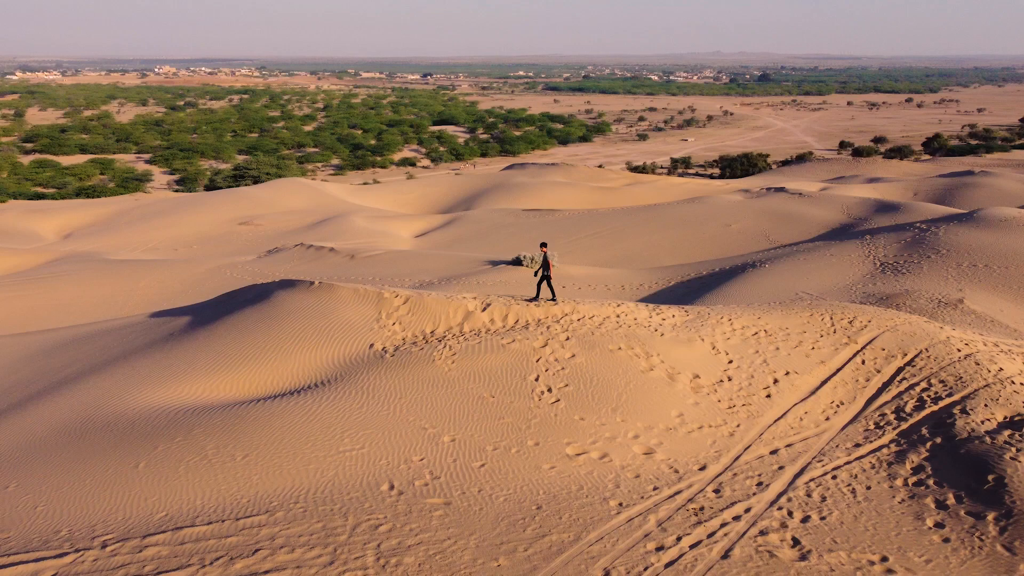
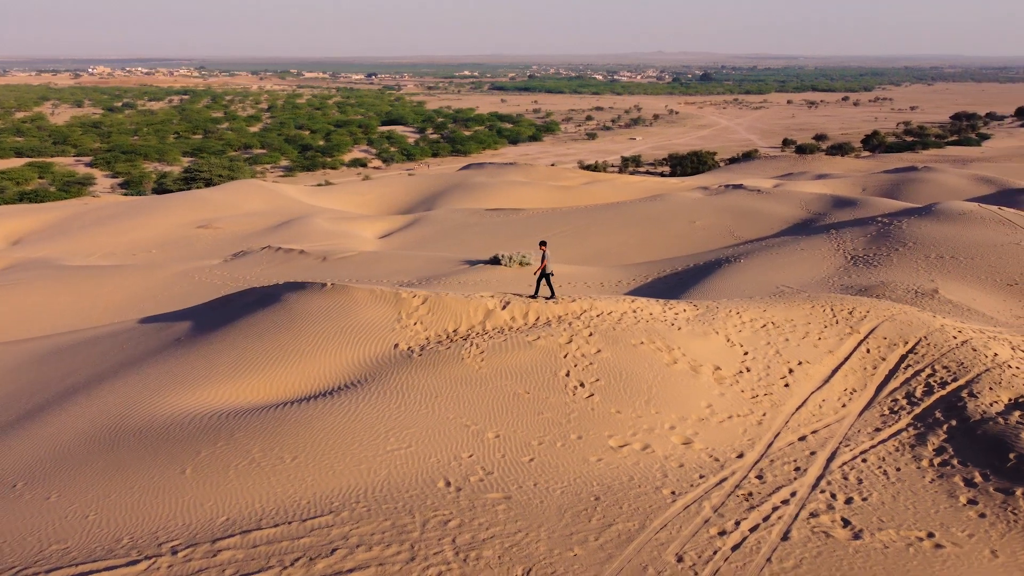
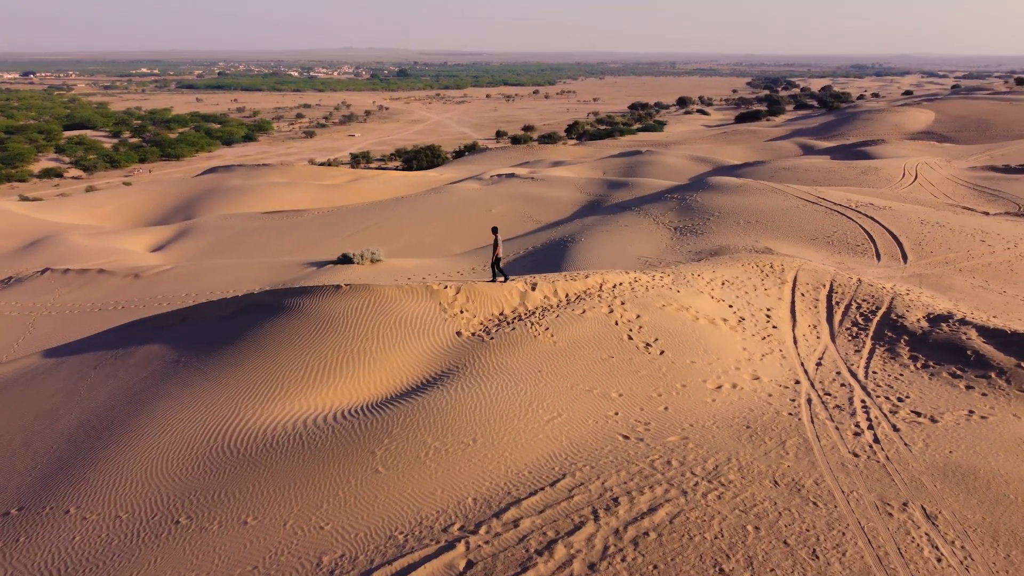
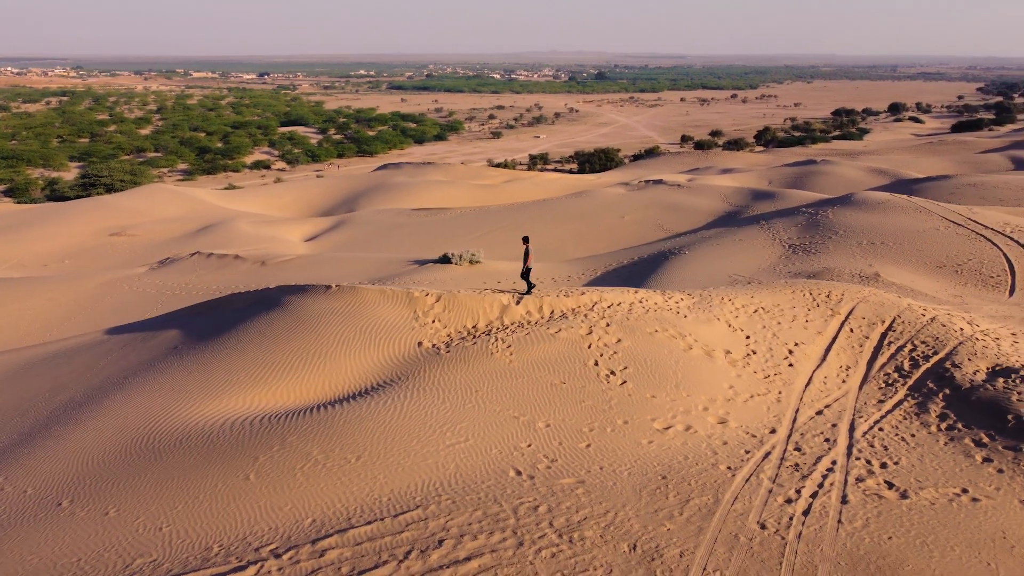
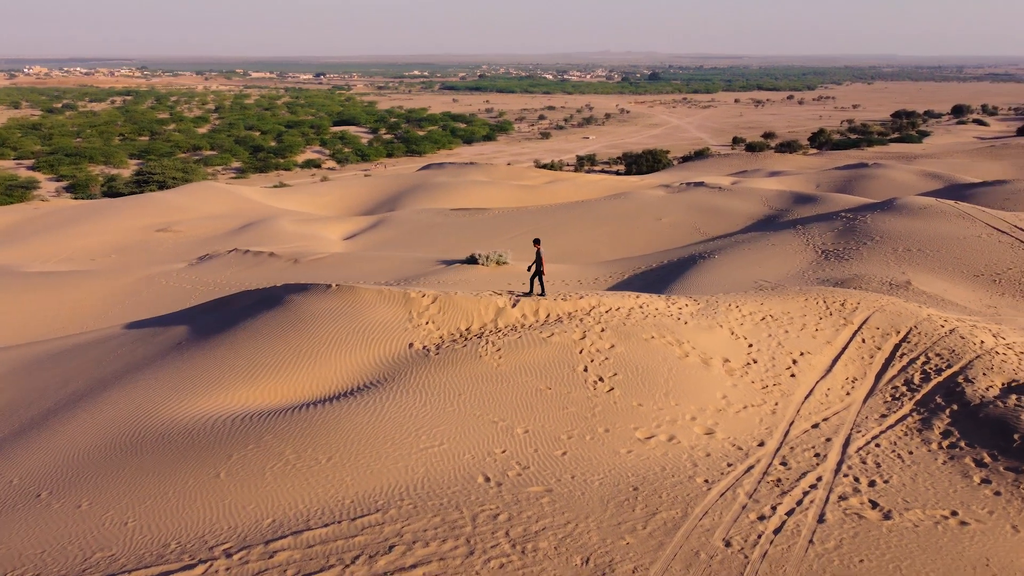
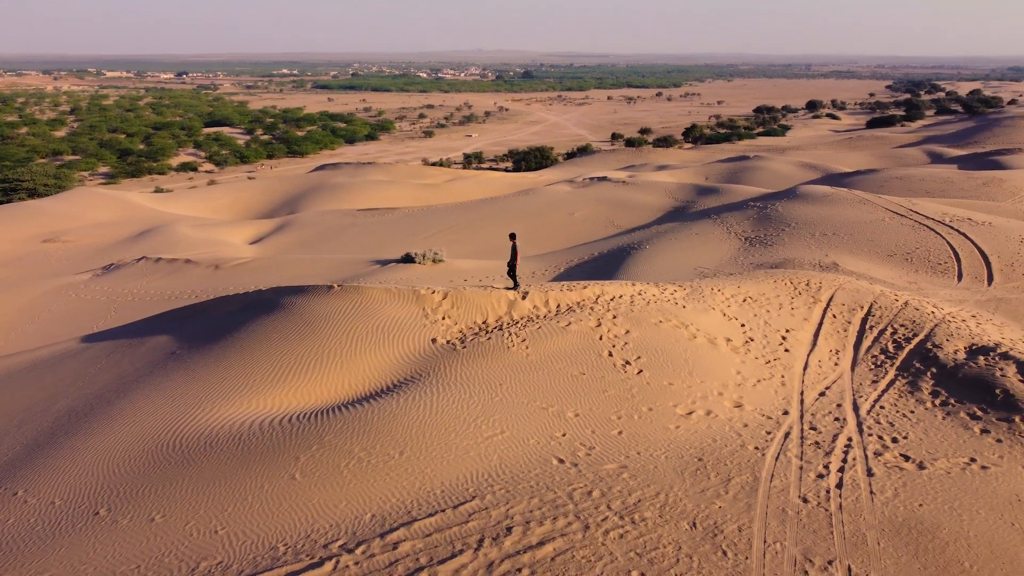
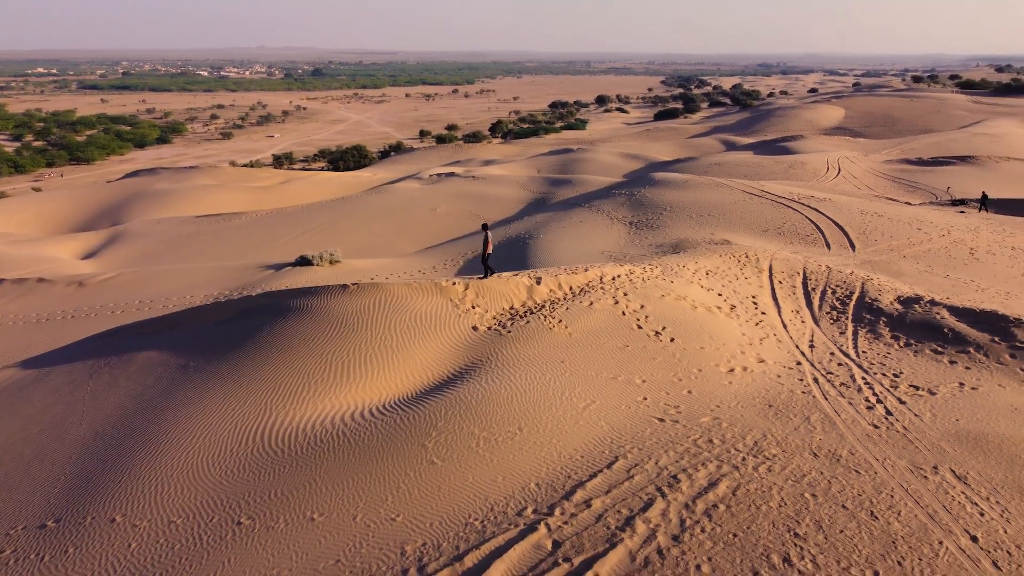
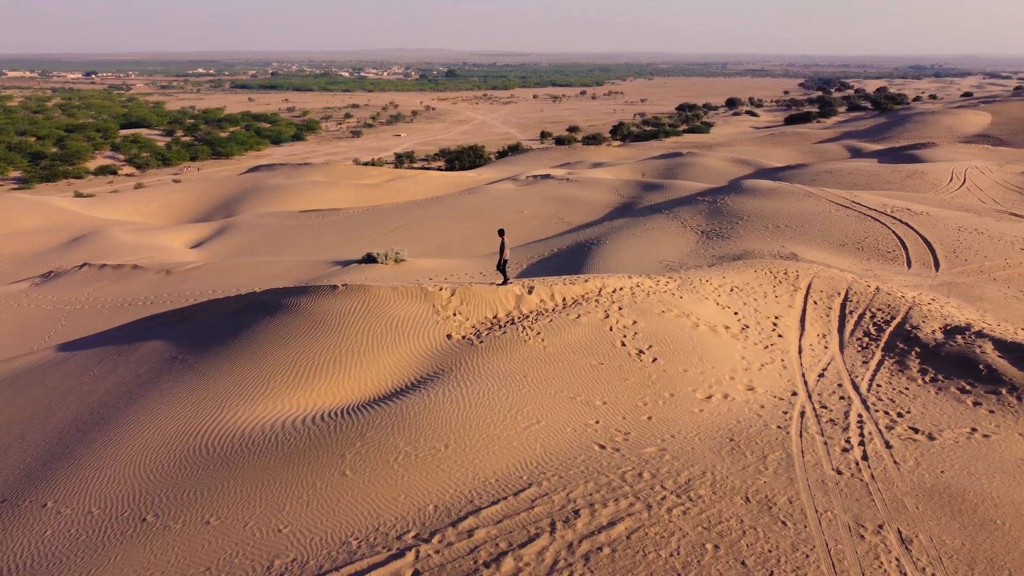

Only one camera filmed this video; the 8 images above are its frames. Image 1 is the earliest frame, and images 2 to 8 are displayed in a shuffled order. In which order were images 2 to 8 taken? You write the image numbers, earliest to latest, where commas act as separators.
2, 5, 4, 6, 8, 3, 7
